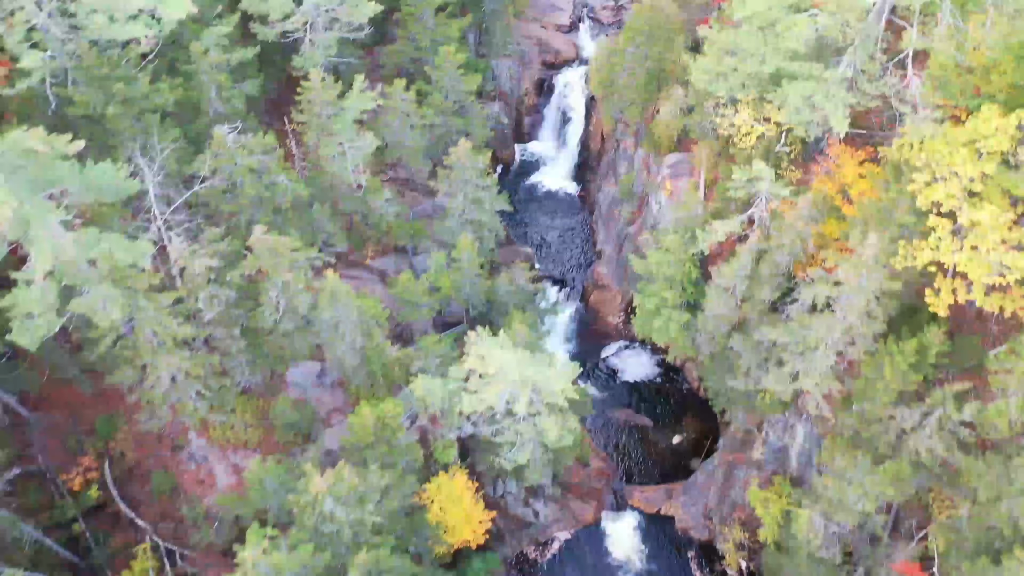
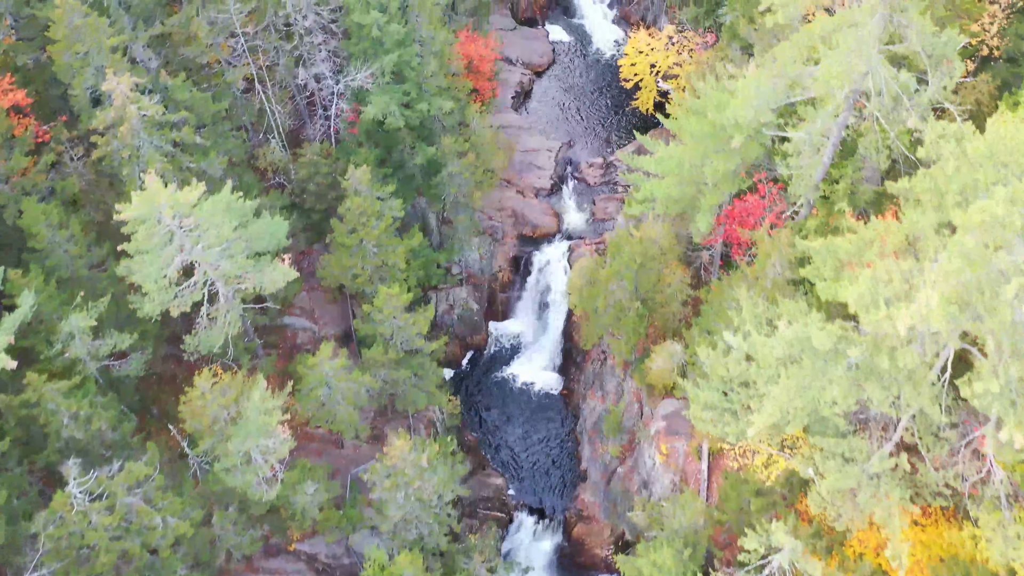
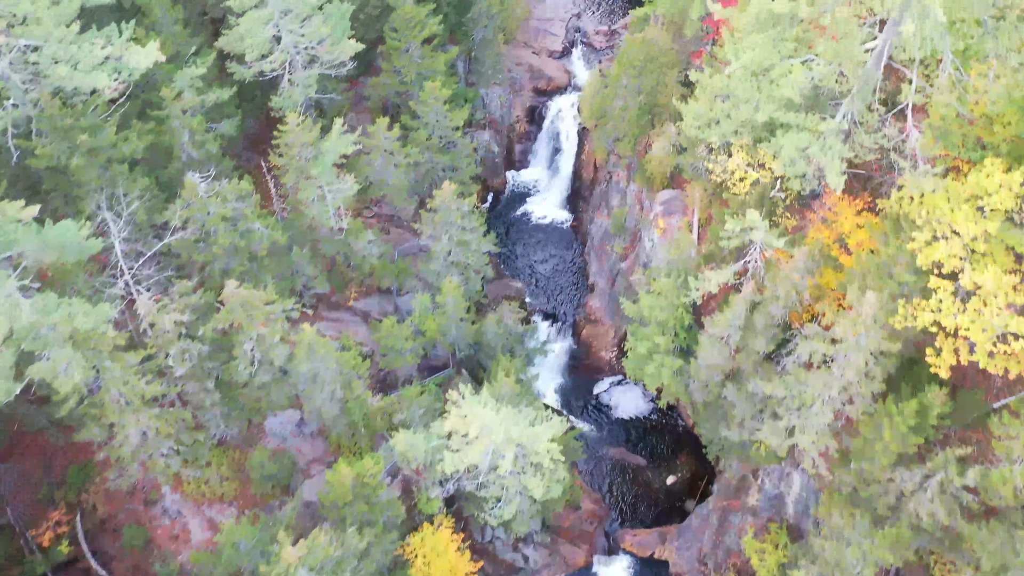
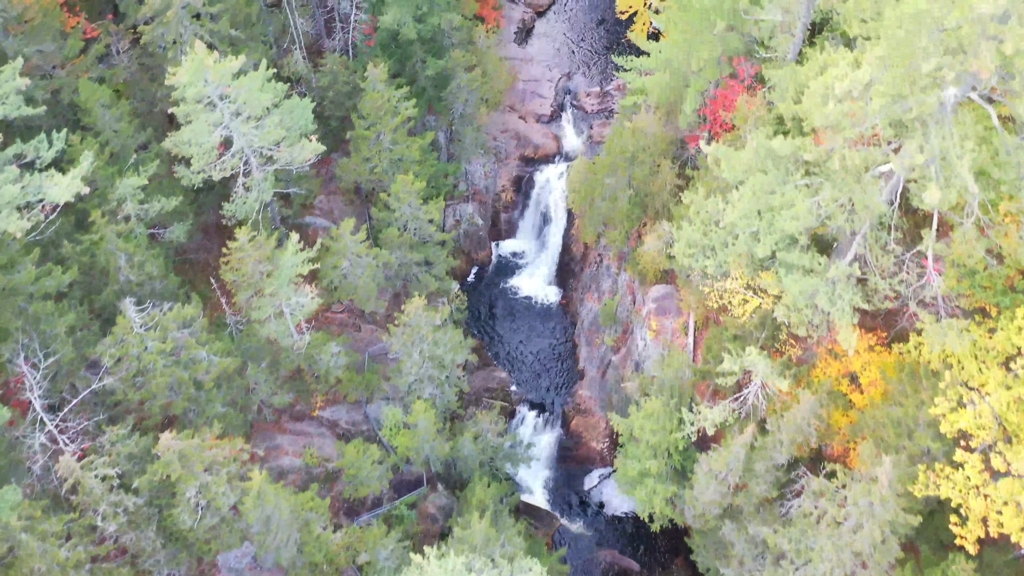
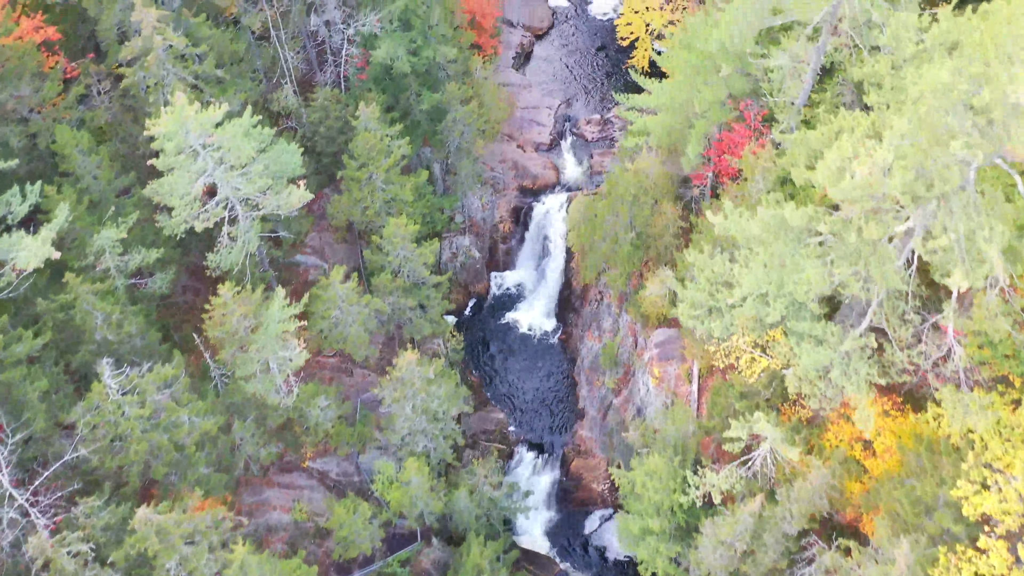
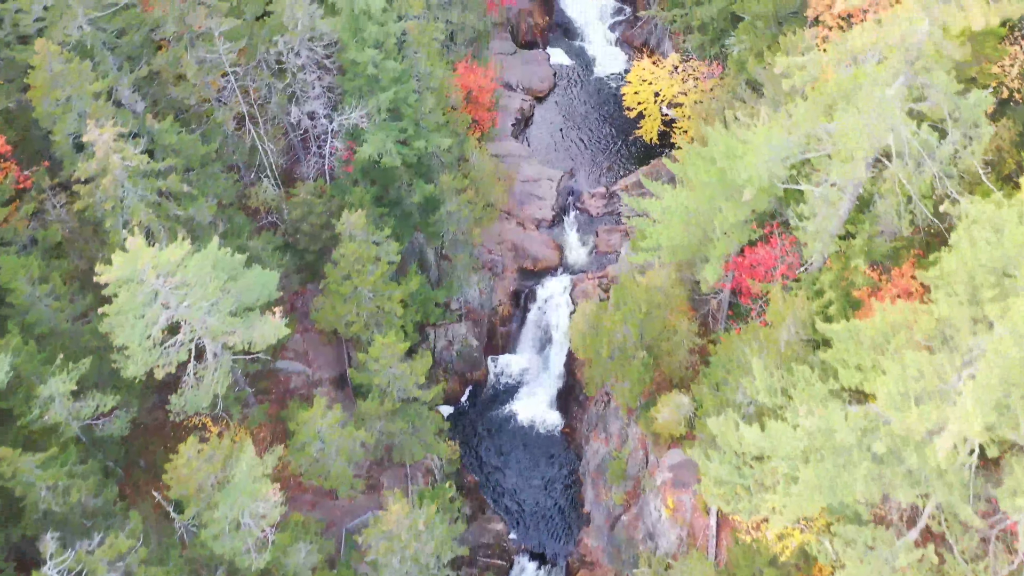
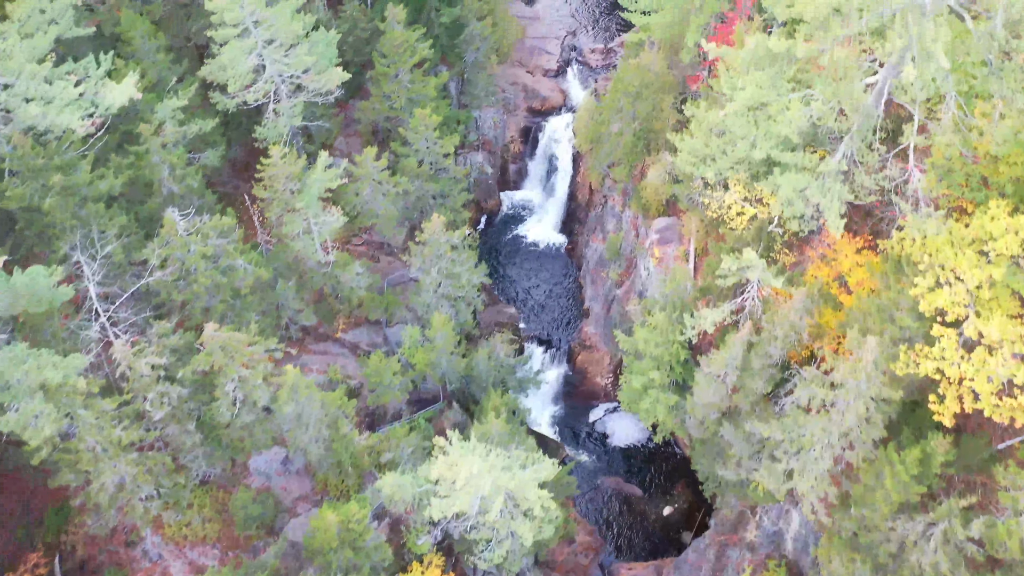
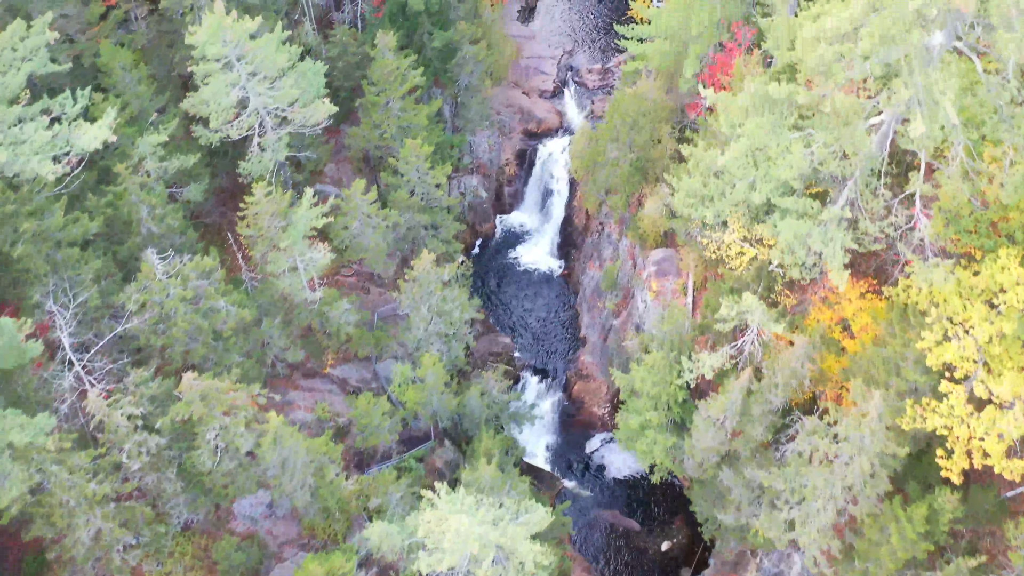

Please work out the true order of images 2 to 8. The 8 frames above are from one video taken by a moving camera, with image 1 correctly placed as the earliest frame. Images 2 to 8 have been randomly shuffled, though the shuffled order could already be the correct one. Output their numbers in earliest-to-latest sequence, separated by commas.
3, 7, 8, 4, 5, 2, 6
